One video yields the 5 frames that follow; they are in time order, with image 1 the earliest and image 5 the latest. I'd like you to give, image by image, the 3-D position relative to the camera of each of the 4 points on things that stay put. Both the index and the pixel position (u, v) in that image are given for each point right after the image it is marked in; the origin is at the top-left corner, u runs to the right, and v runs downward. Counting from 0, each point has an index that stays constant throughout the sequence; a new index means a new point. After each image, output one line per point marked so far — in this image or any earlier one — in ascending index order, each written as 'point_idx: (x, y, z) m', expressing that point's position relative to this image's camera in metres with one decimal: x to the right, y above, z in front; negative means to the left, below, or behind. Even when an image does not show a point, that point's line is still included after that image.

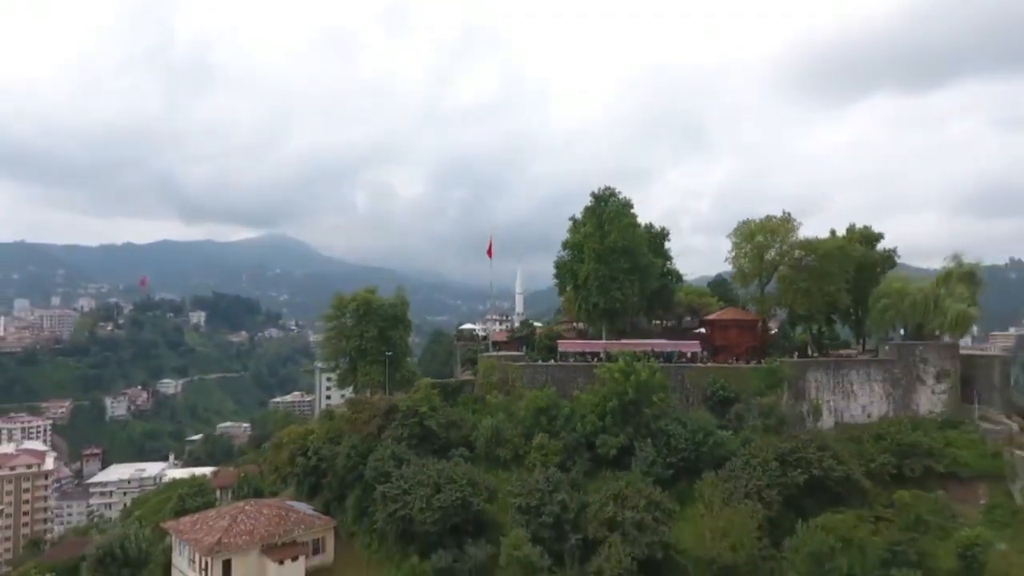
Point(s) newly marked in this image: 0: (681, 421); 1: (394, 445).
0: (+3.3, -2.5, +14.3) m
1: (-2.3, -3.1, +14.9) m
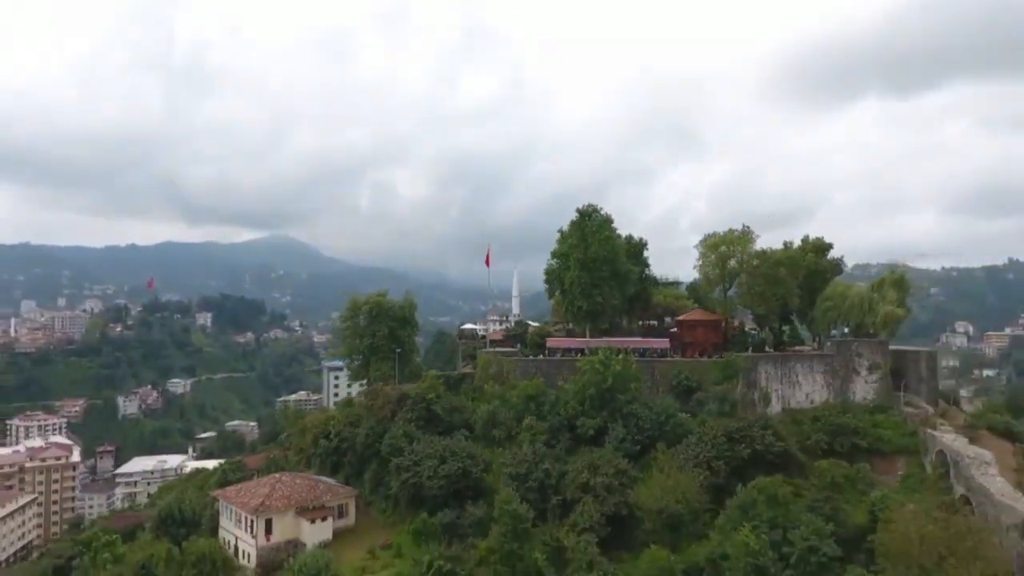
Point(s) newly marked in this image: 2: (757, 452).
0: (+3.1, -2.6, +16.9) m
1: (-2.5, -3.2, +17.6) m
2: (+4.9, -3.3, +15.1) m
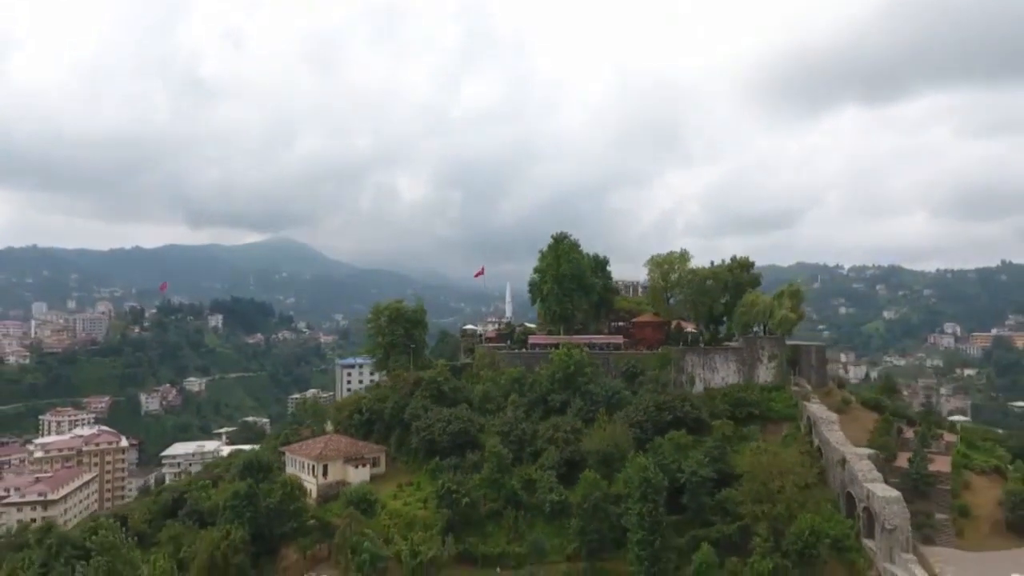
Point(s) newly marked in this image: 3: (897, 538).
0: (+2.8, -2.9, +23.0) m
1: (-2.9, -3.5, +23.6) m
2: (+4.6, -3.6, +21.2) m
3: (+8.3, -5.4, +16.2) m
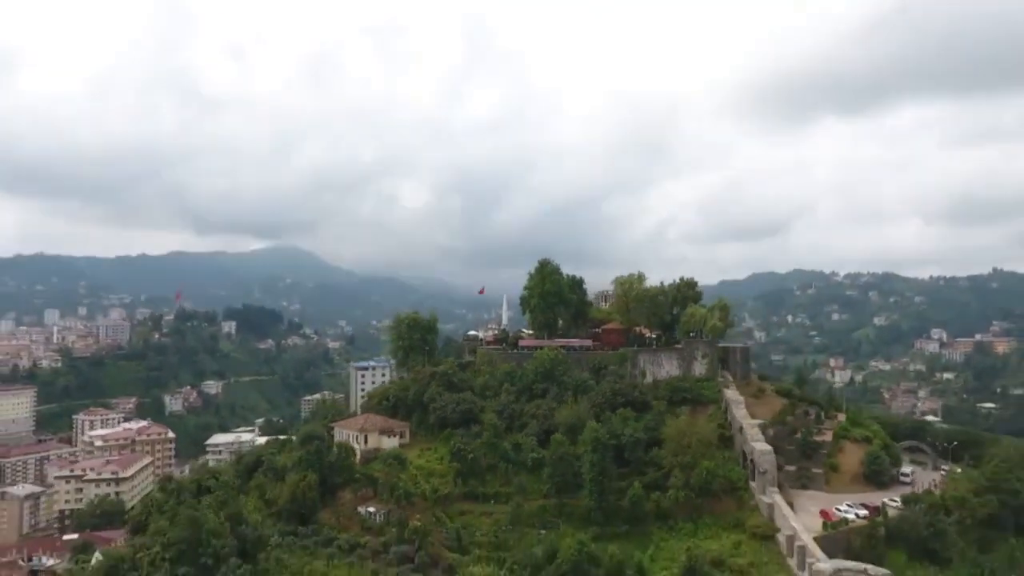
0: (+2.5, -3.5, +30.4) m
1: (-3.1, -4.2, +31.0) m
2: (+4.3, -4.2, +28.6) m
3: (+8.0, -6.0, +23.6) m
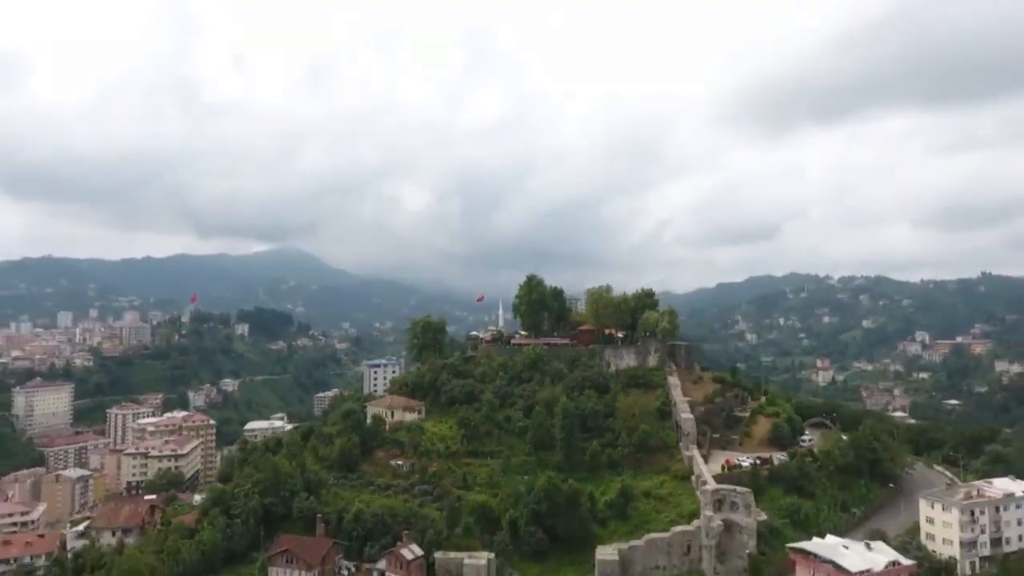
0: (+2.1, -4.0, +39.2) m
1: (-3.5, -4.7, +39.8) m
2: (+3.9, -4.7, +37.3) m
3: (+7.6, -6.5, +32.4) m
